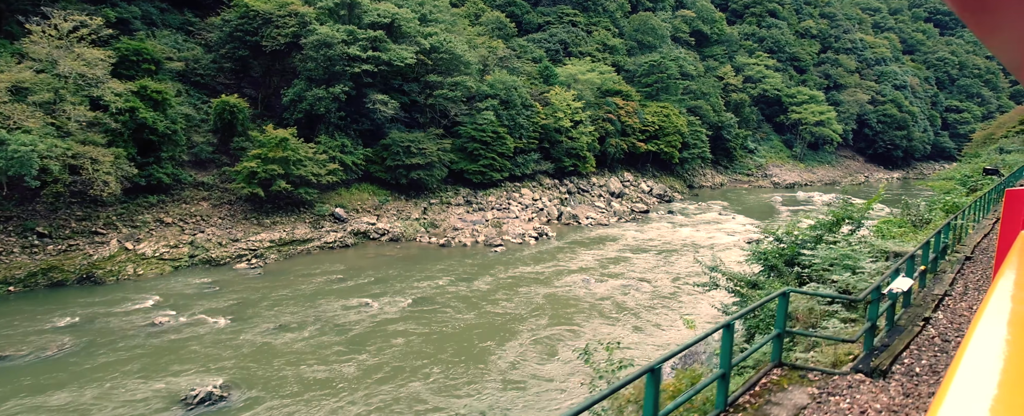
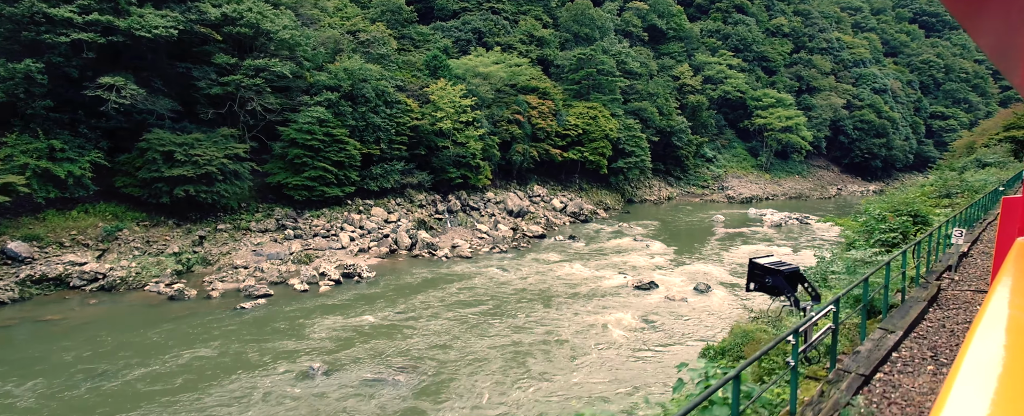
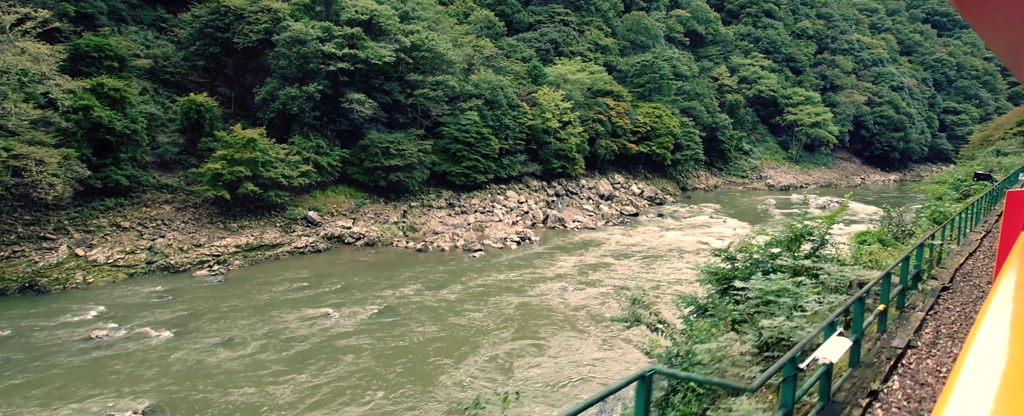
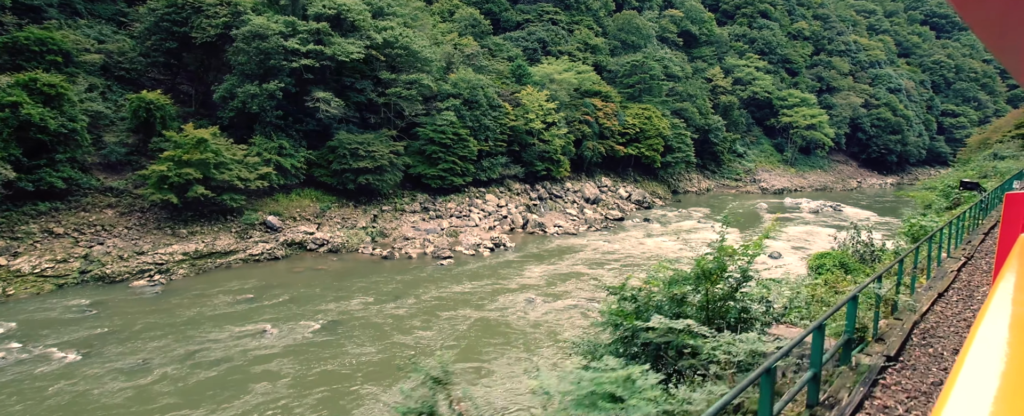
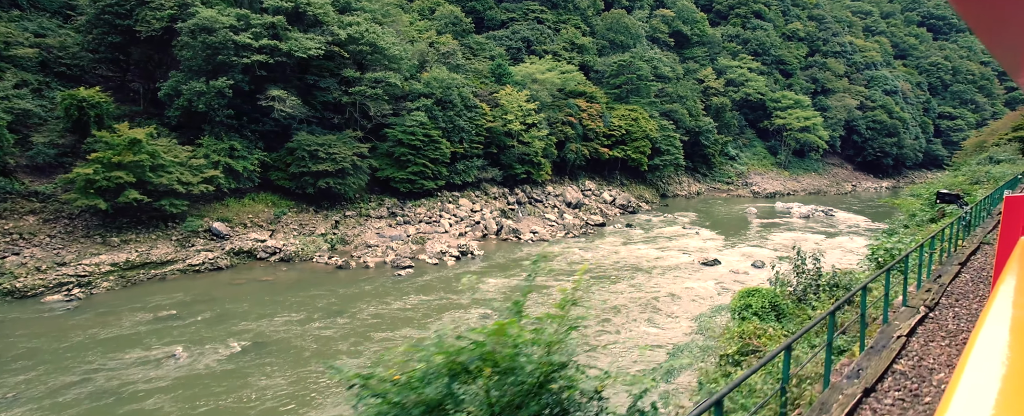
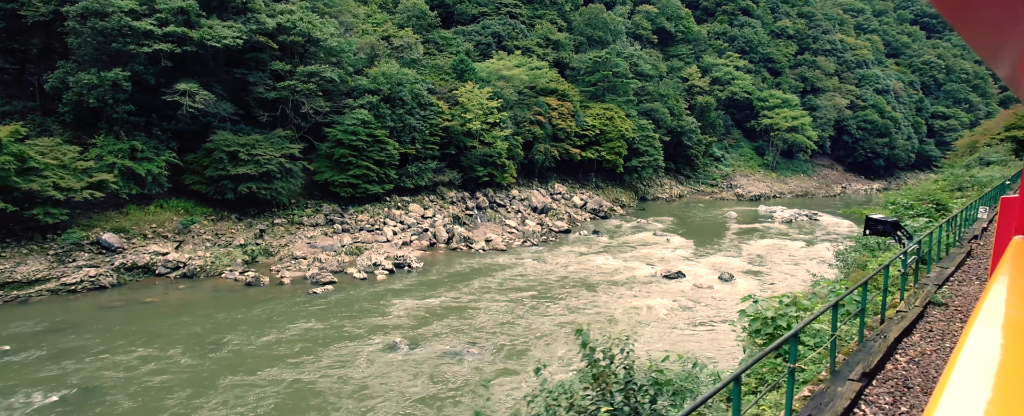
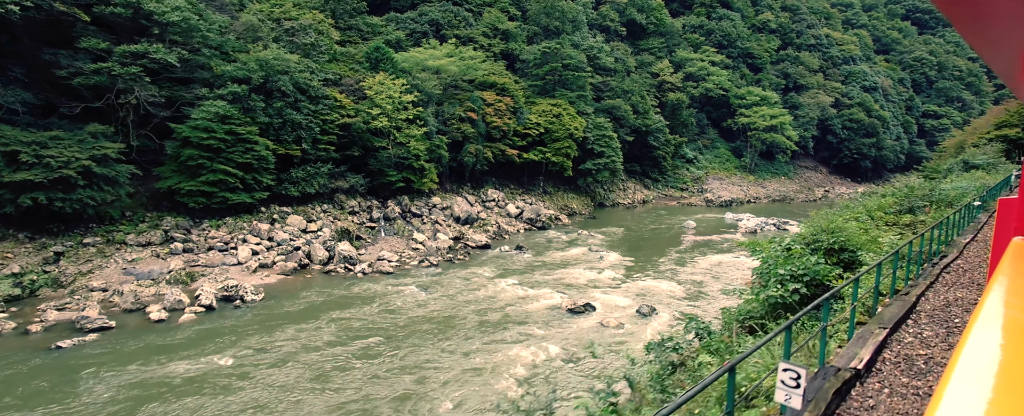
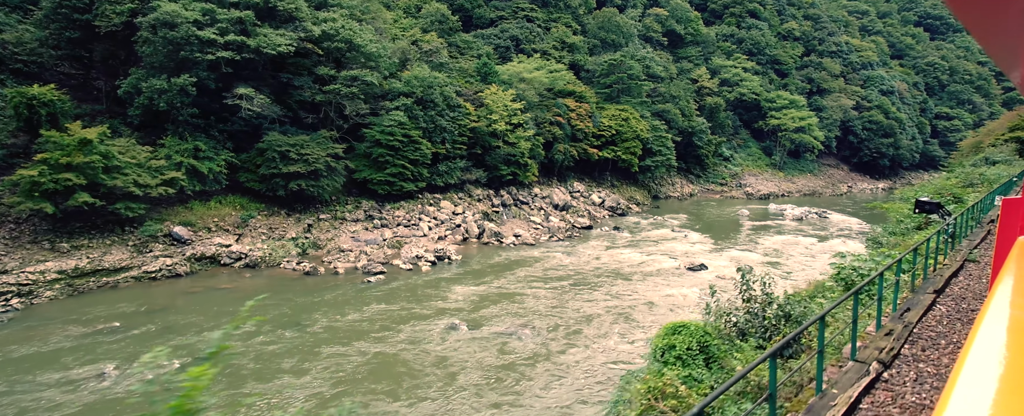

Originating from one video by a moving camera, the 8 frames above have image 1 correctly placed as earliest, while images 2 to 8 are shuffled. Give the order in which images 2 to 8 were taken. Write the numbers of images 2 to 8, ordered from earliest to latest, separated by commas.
3, 4, 5, 8, 6, 2, 7
